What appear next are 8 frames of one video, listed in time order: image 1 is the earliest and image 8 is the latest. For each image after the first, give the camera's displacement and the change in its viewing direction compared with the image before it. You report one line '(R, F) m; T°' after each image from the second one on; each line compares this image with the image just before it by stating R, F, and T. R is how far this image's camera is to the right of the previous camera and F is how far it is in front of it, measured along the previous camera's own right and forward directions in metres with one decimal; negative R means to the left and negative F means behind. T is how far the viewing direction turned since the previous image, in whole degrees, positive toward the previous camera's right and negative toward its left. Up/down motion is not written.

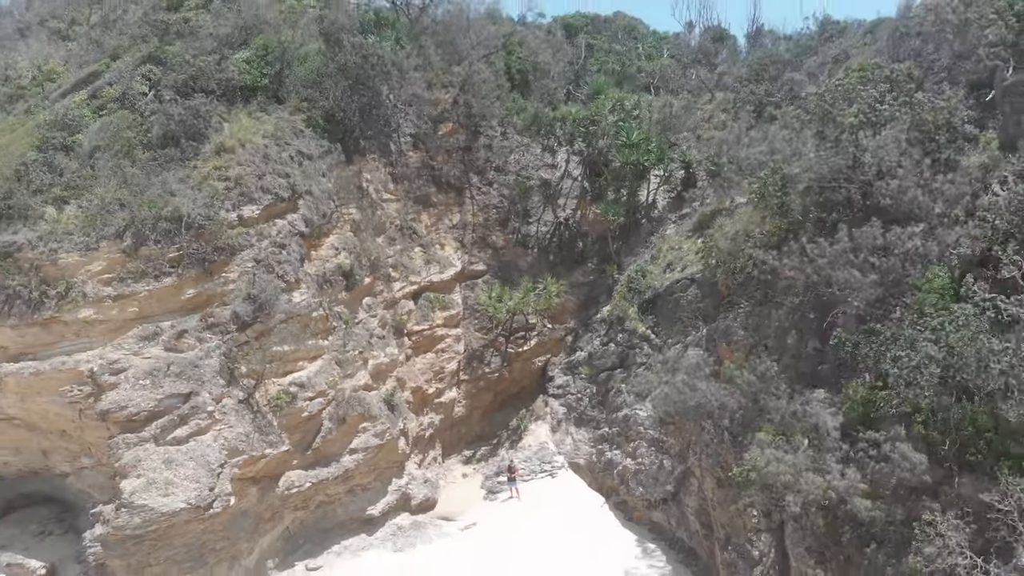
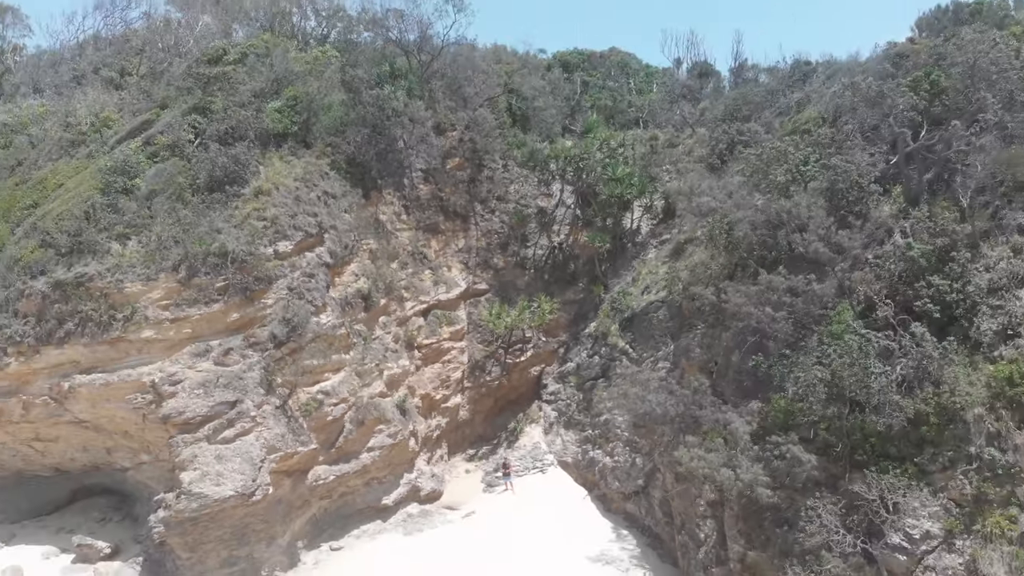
(+0.2, -1.3) m; -1°
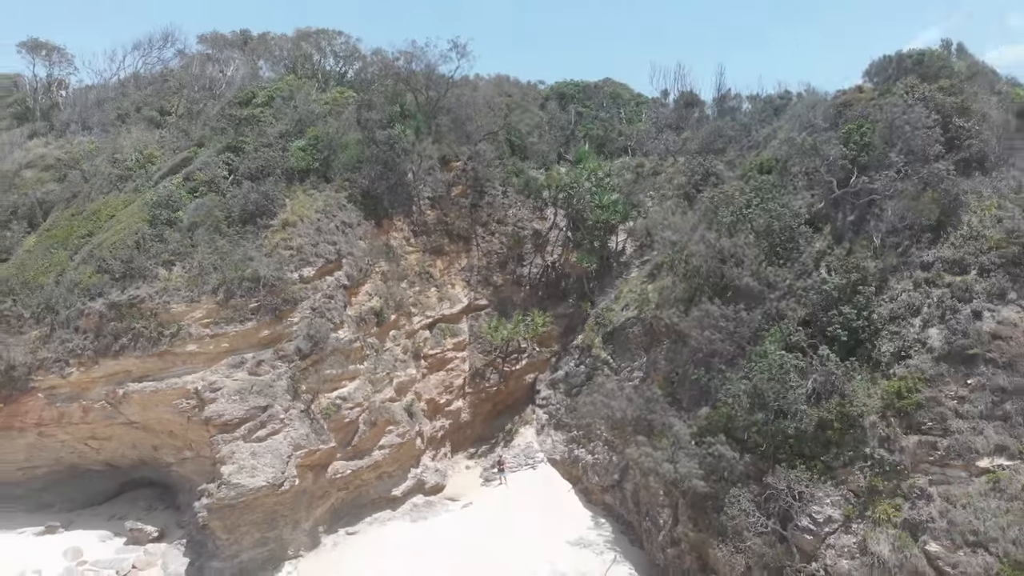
(+0.2, -1.3) m; -1°
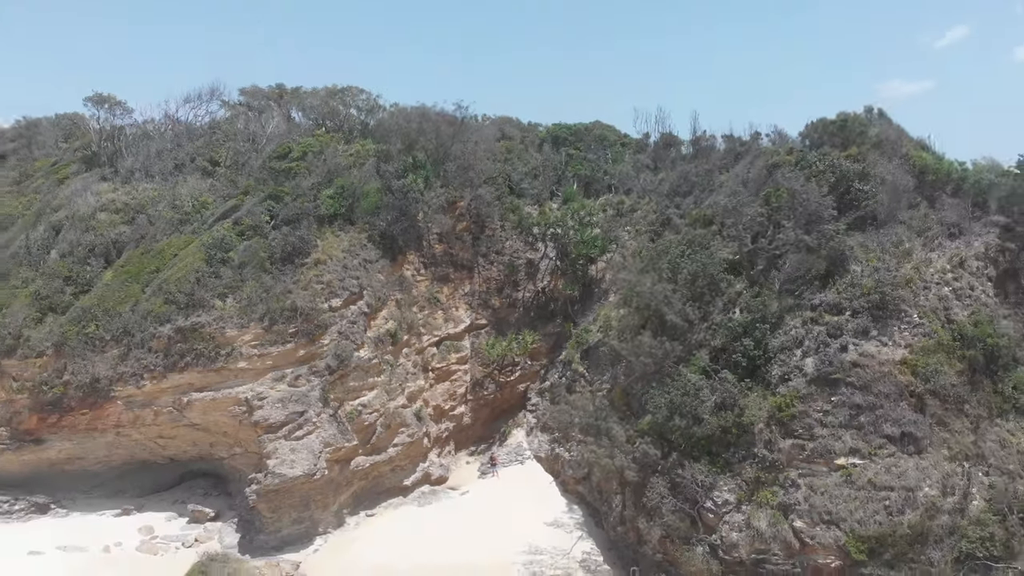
(+0.4, -2.3) m; -1°
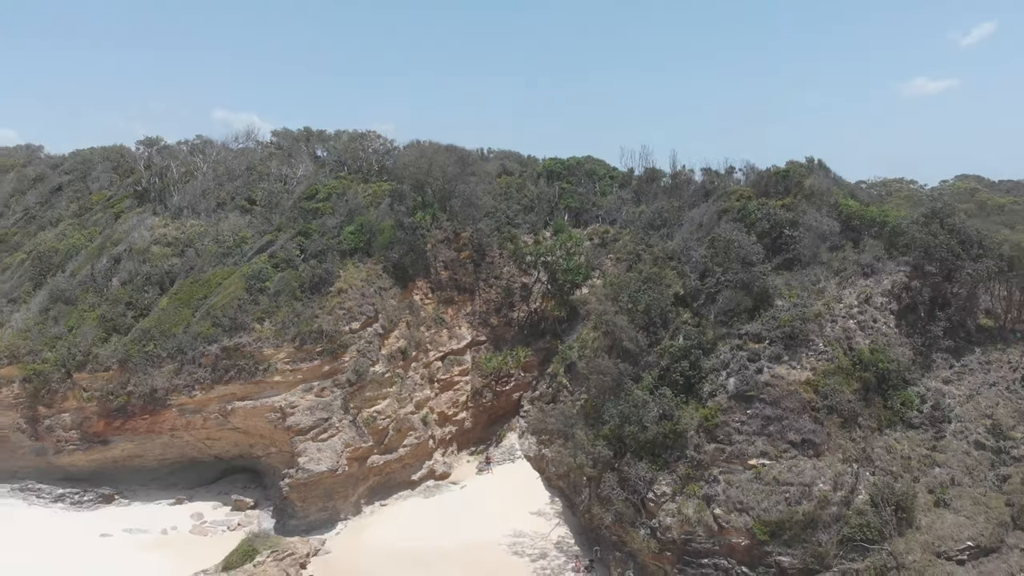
(+0.5, -2.3) m; -1°
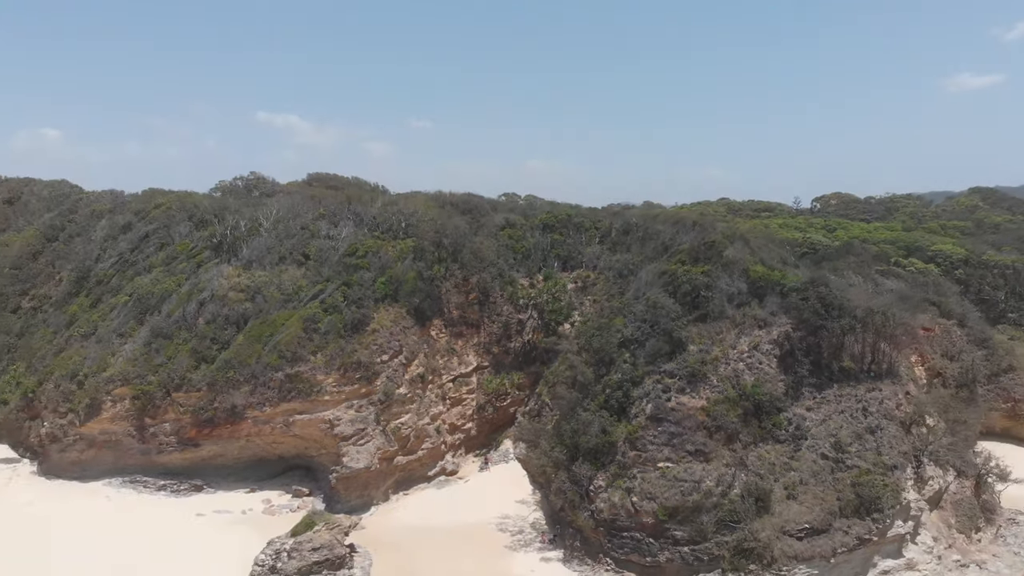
(+0.9, -4.8) m; -2°
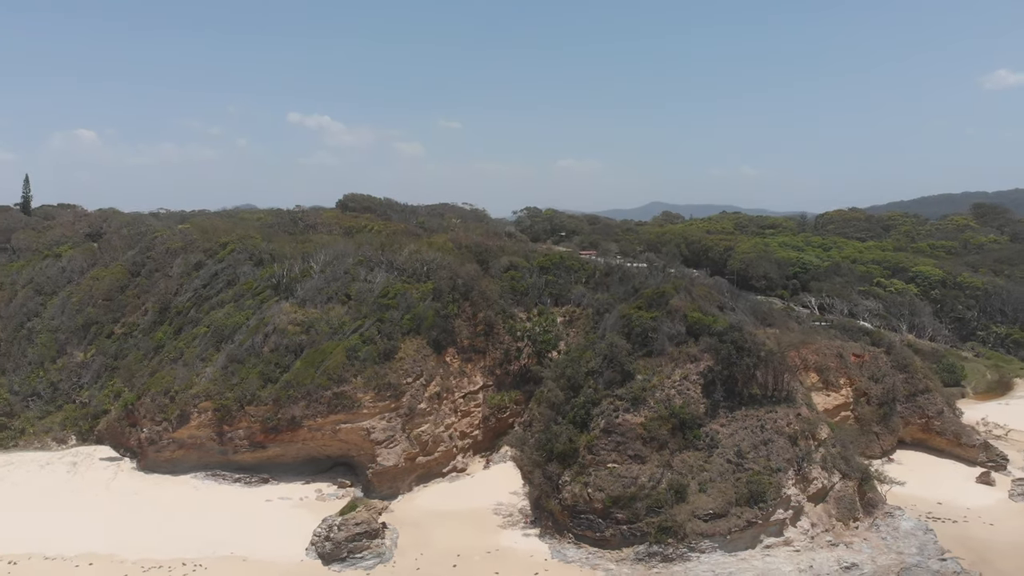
(+0.9, -5.8) m; -2°
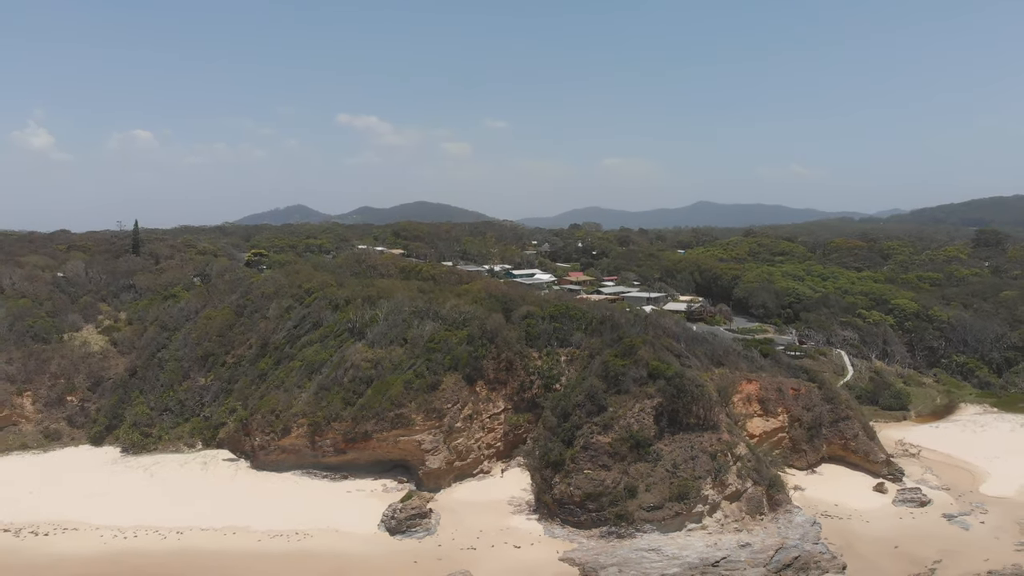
(+1.2, -9.8) m; -3°
